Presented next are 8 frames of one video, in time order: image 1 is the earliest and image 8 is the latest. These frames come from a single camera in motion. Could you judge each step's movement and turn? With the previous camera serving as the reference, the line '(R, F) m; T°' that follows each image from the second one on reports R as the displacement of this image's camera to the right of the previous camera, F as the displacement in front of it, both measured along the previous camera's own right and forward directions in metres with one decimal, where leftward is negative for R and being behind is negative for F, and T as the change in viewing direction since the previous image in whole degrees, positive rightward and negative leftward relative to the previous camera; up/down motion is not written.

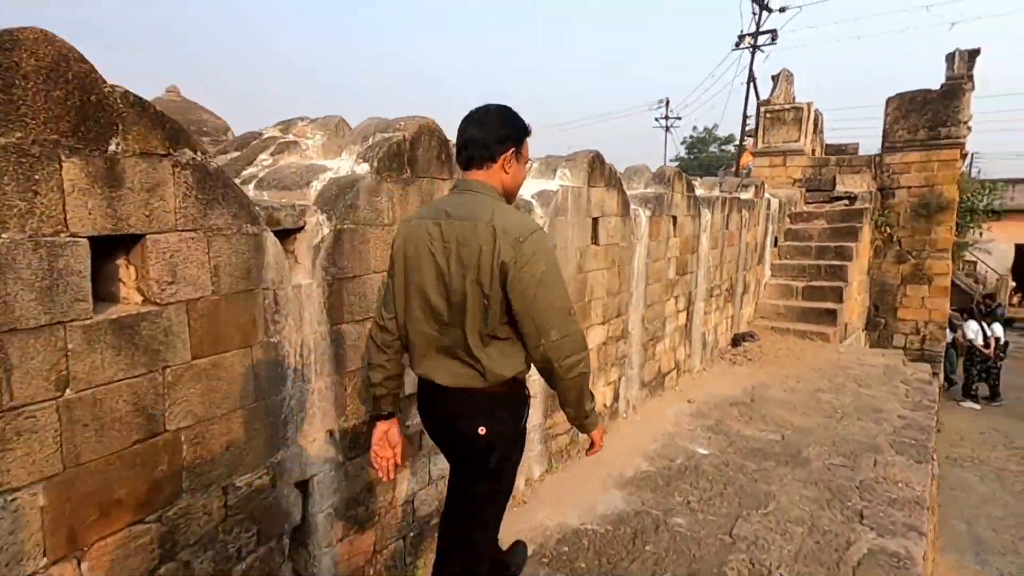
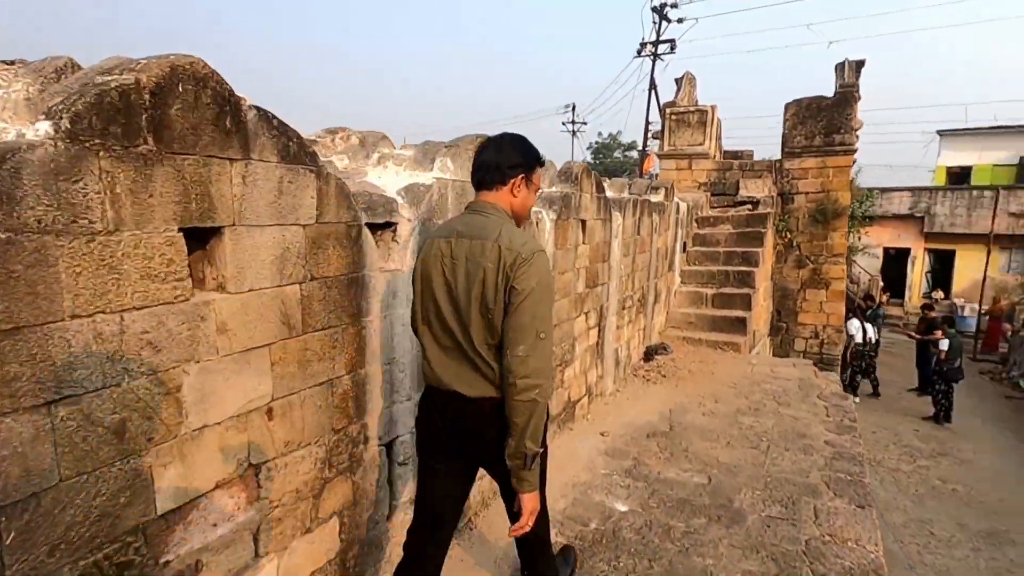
(+0.2, +0.8) m; +9°
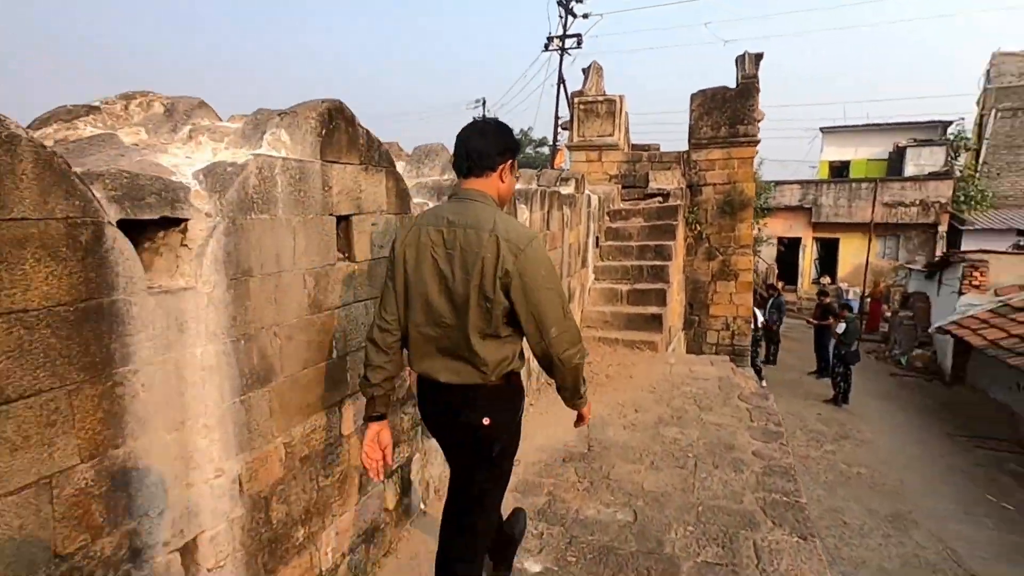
(+0.2, +0.6) m; +9°
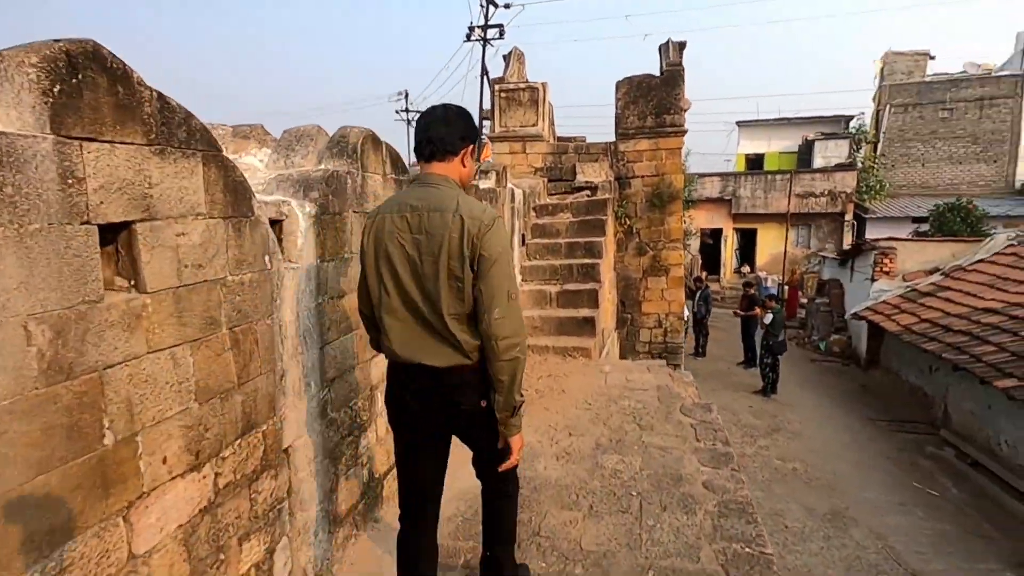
(+0.2, +0.7) m; +7°
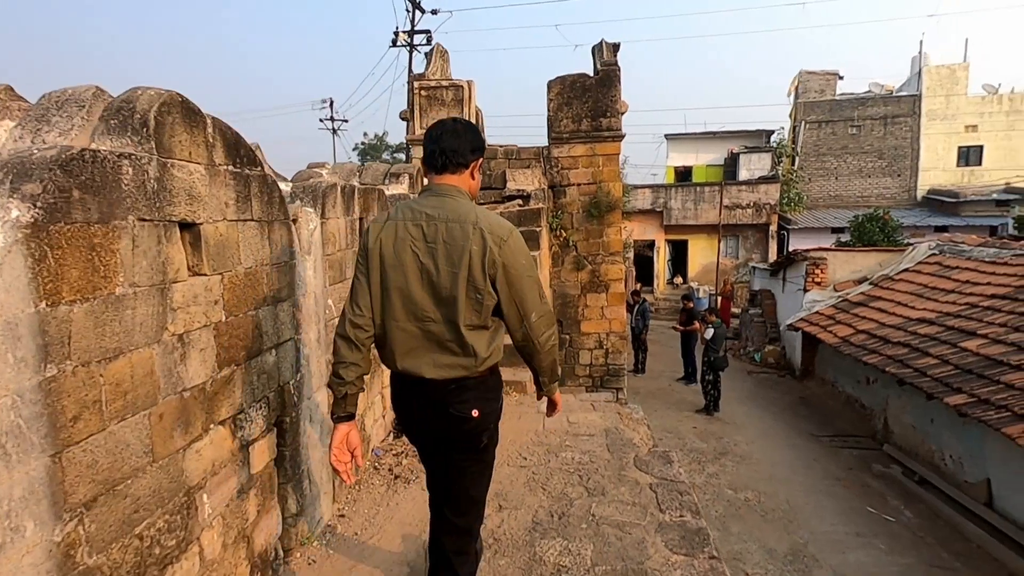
(+0.2, +0.9) m; +7°
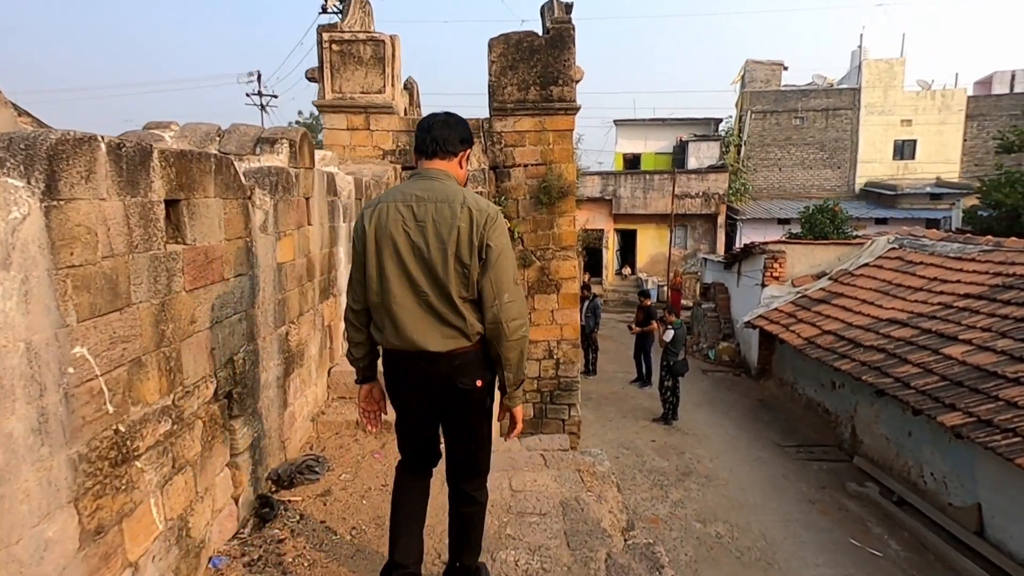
(+0.2, +1.3) m; +6°
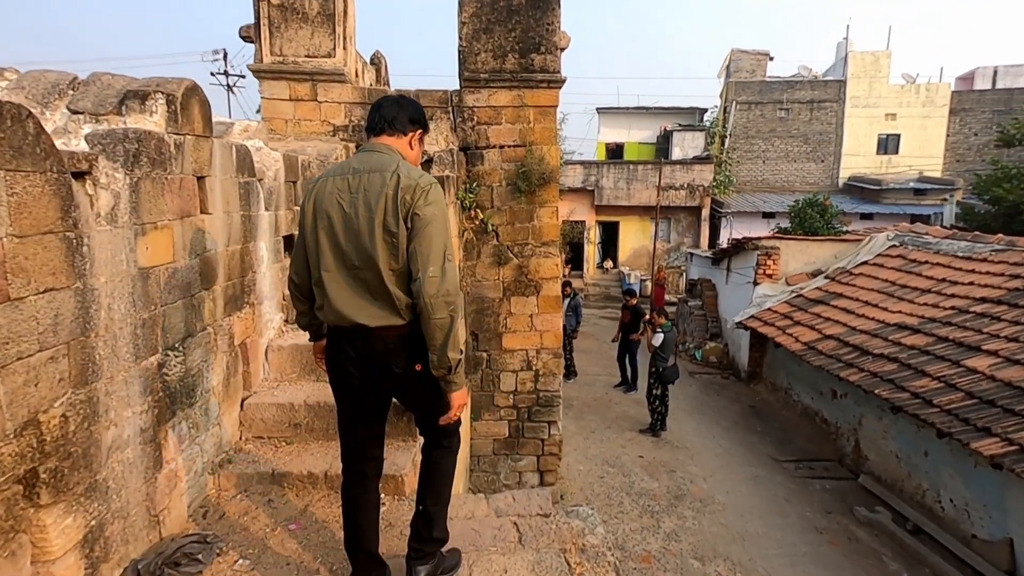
(+0.1, +0.9) m; +2°
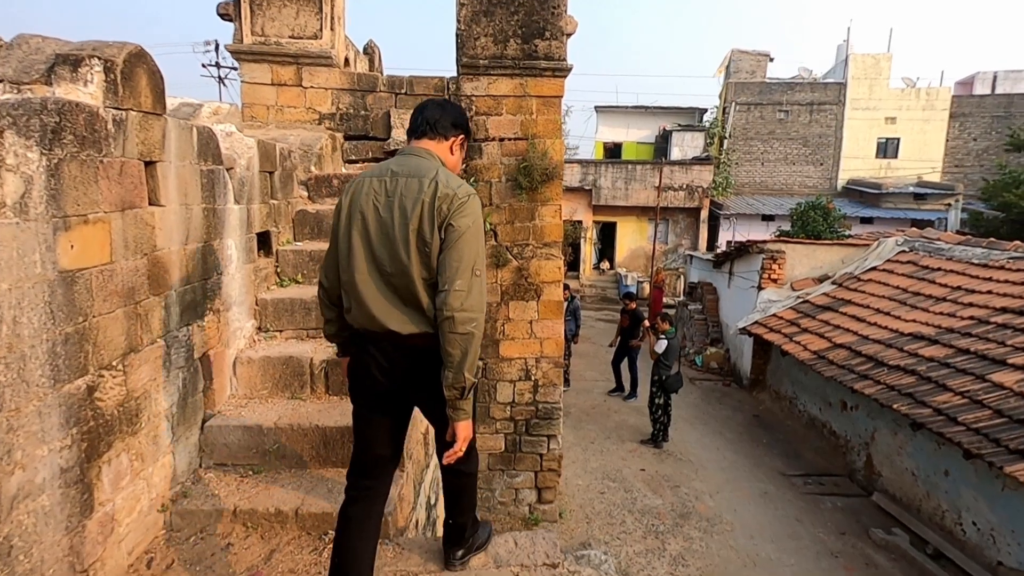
(-0.1, +0.4) m; +1°
